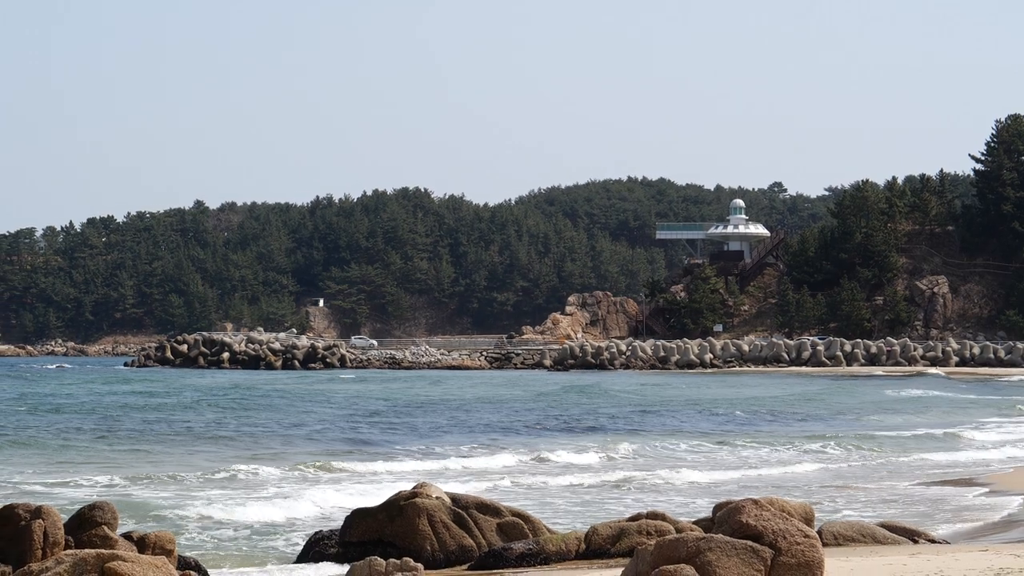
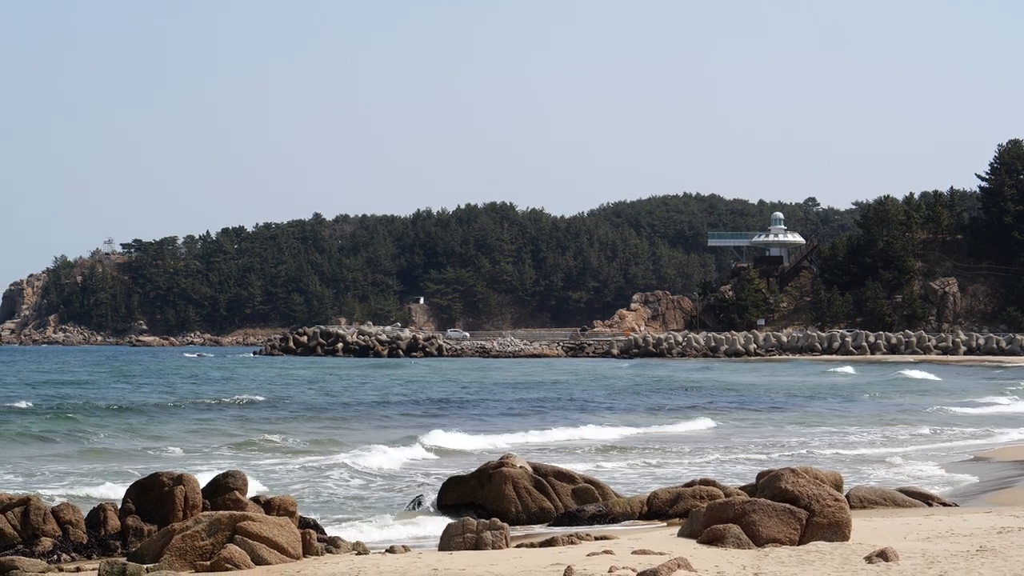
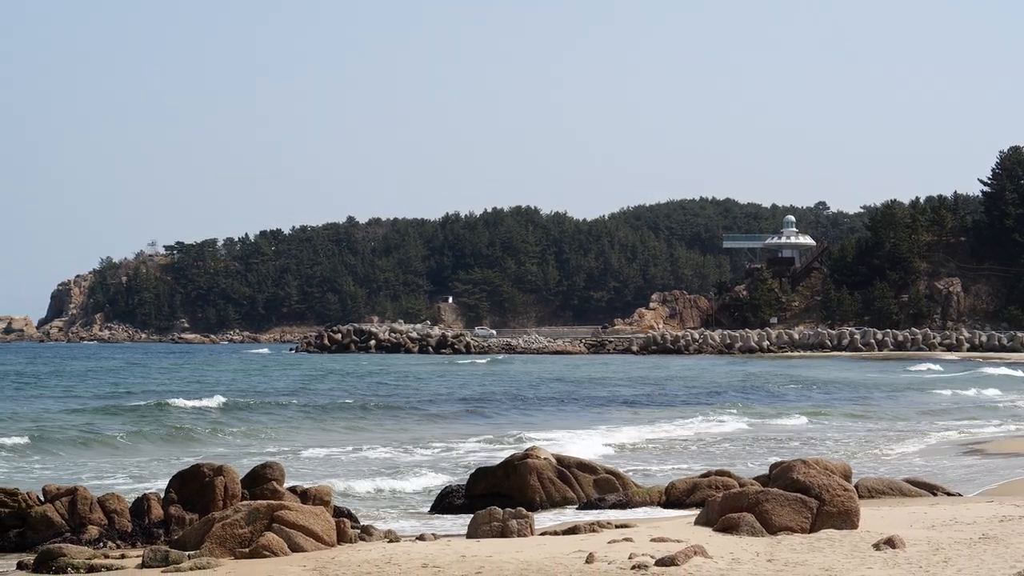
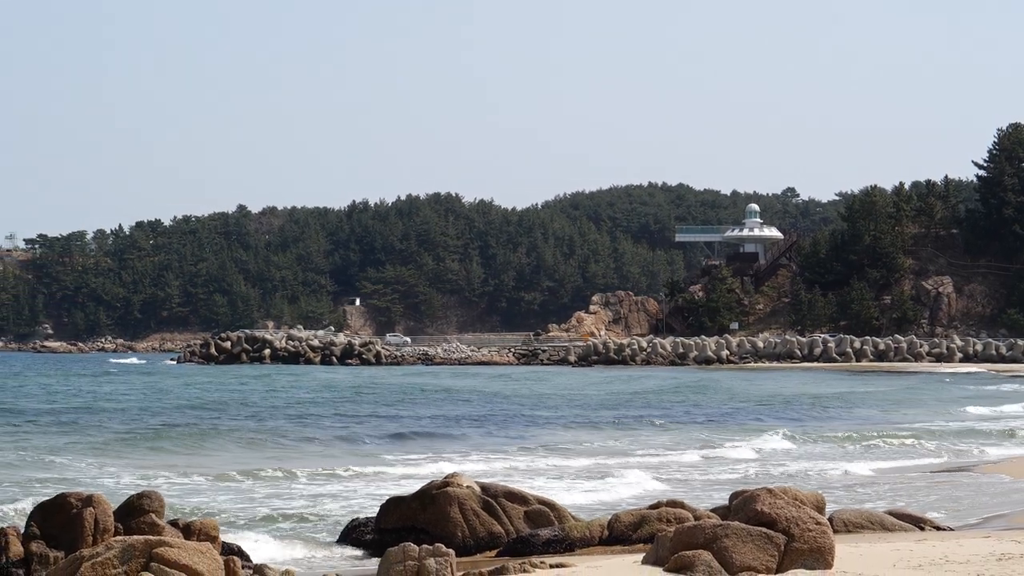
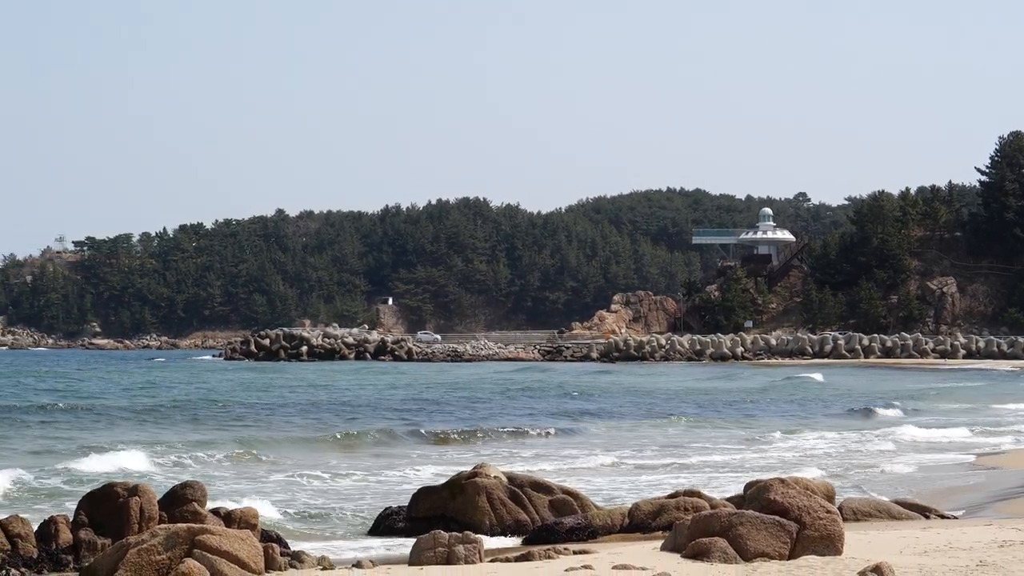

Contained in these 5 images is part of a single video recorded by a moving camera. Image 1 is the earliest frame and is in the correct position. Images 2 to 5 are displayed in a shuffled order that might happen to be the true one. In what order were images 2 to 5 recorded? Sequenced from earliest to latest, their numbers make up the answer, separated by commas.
4, 5, 2, 3
